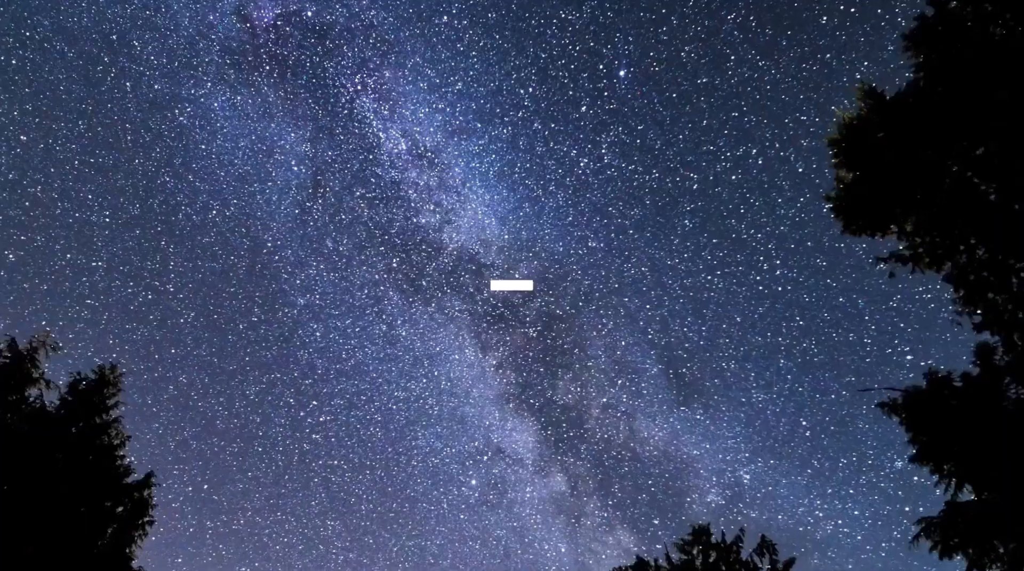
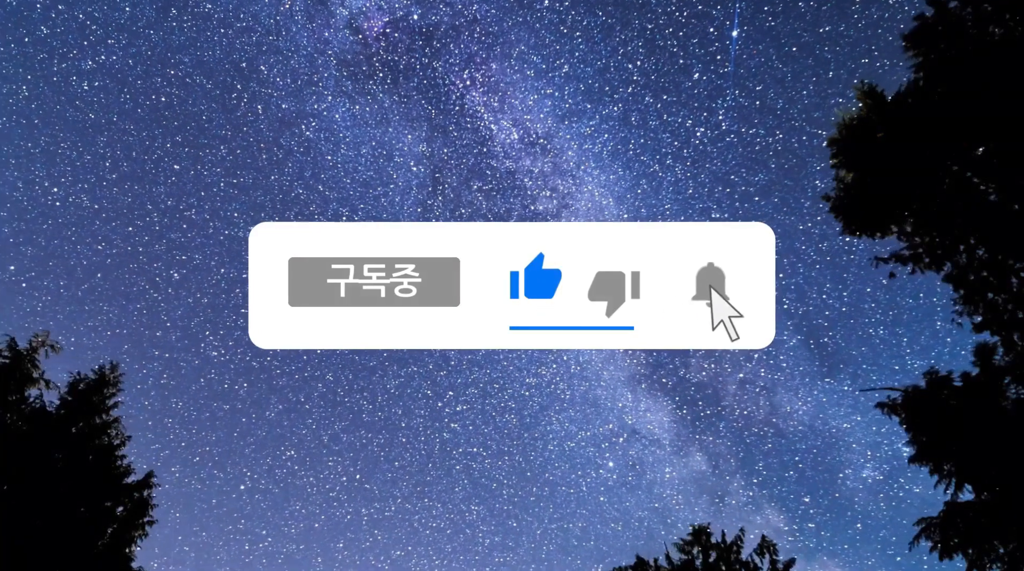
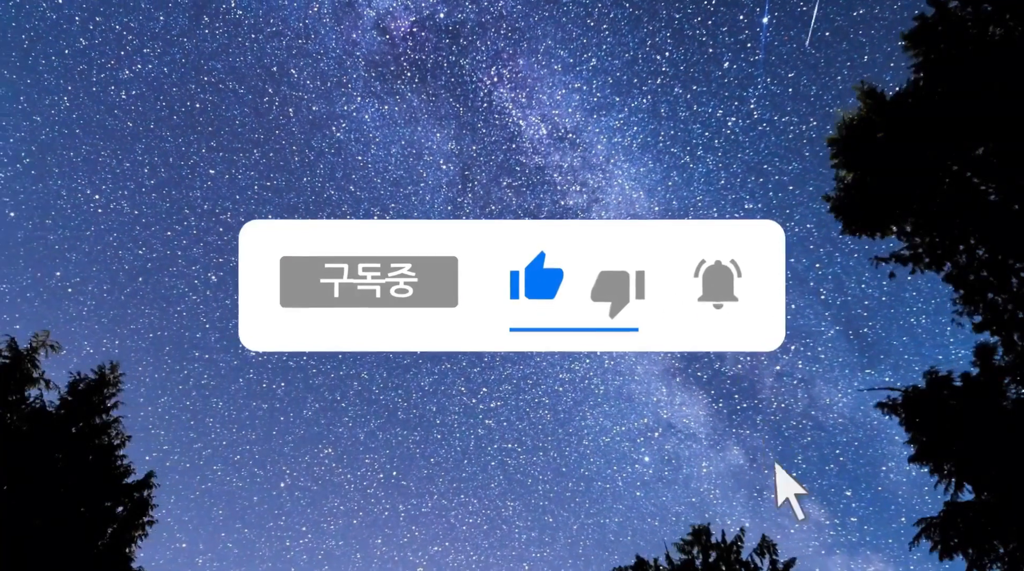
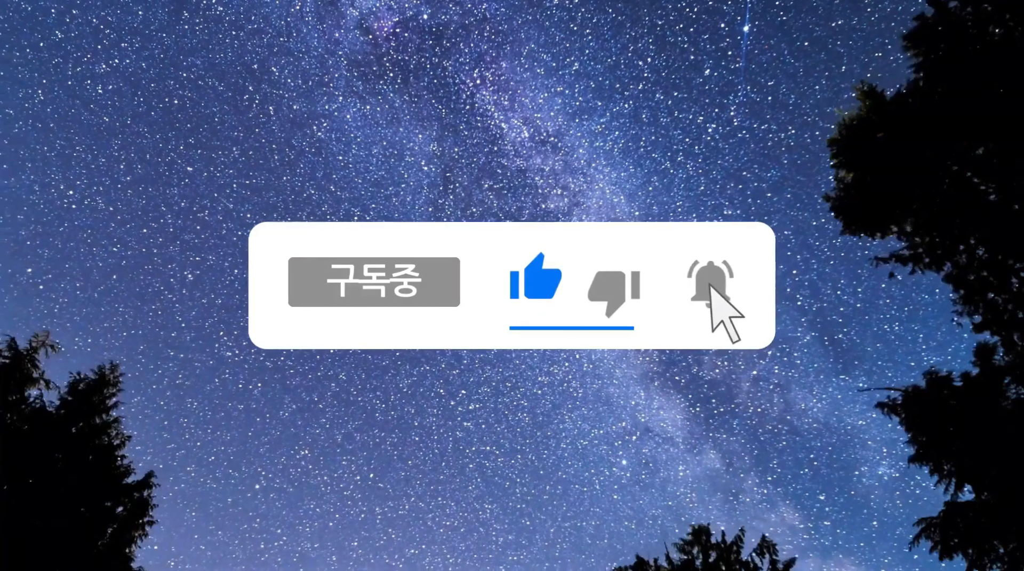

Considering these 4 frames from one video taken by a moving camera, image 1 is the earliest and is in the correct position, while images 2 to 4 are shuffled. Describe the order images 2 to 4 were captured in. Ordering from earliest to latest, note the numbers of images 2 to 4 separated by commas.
2, 4, 3
